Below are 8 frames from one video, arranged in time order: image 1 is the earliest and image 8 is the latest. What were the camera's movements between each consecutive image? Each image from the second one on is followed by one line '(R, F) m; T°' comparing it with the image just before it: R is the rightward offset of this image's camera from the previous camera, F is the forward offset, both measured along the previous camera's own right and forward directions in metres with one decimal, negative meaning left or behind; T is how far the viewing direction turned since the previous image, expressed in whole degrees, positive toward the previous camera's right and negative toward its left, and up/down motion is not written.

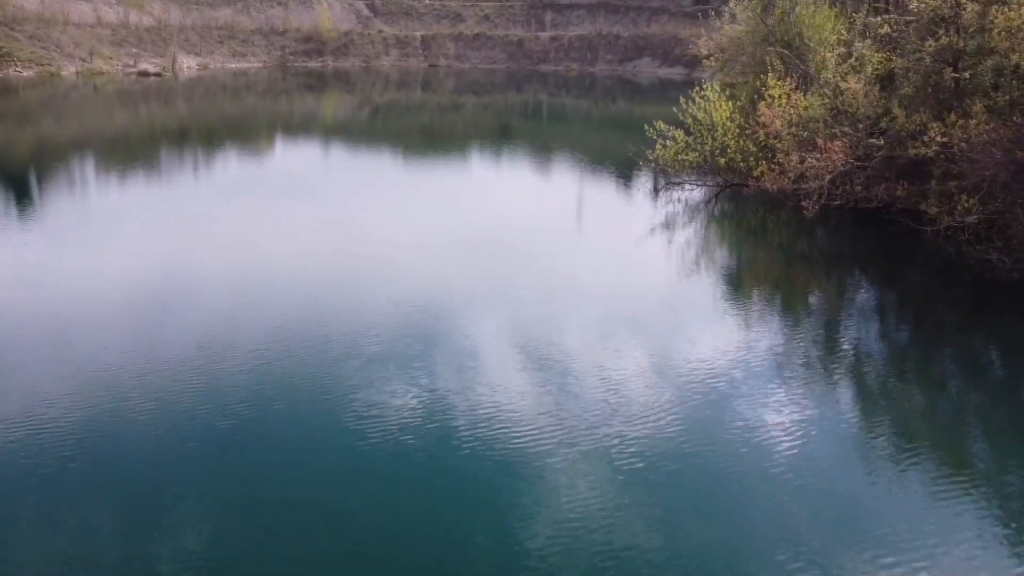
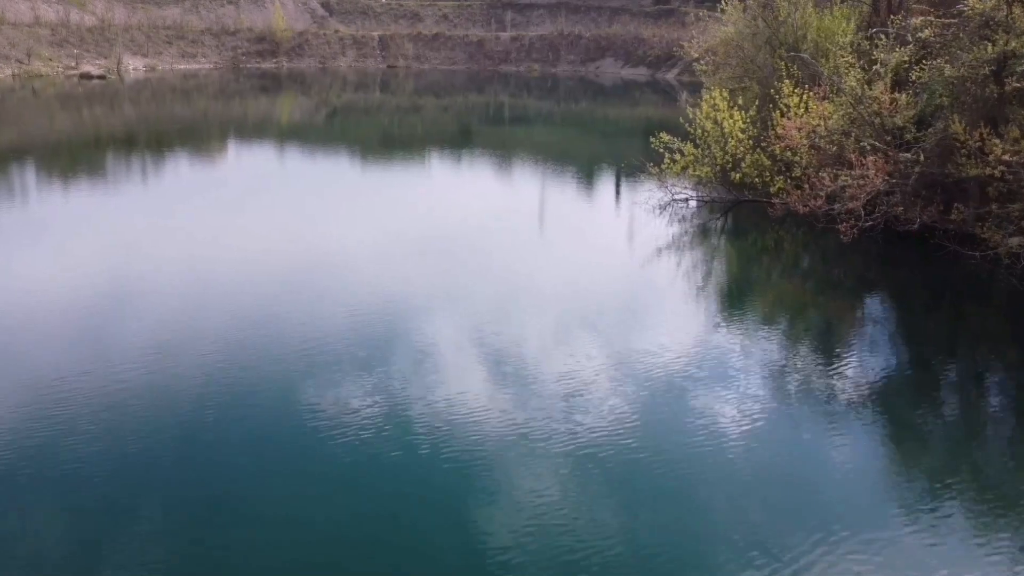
(-0.3, +0.7) m; +3°
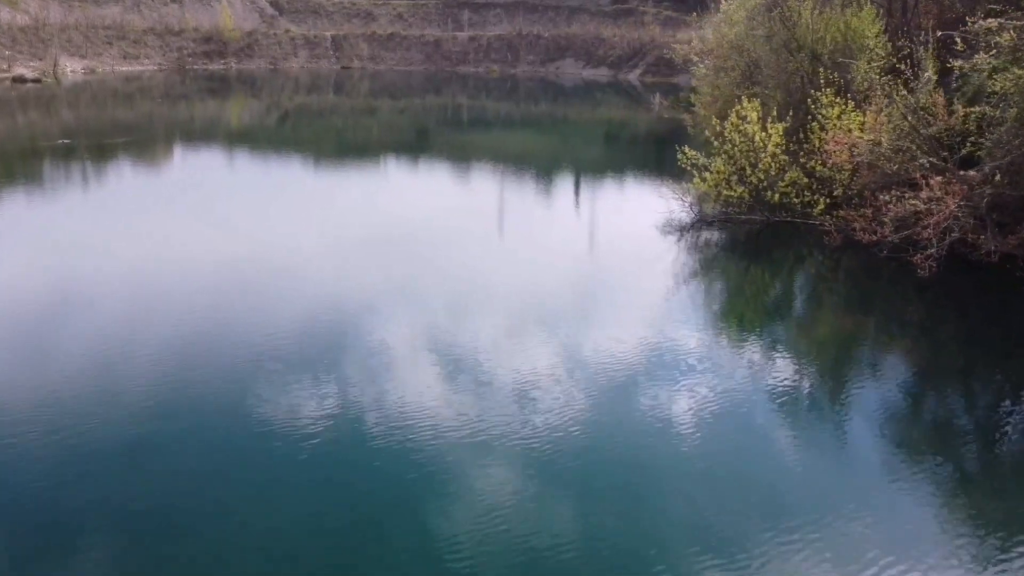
(-0.4, +0.8) m; +3°
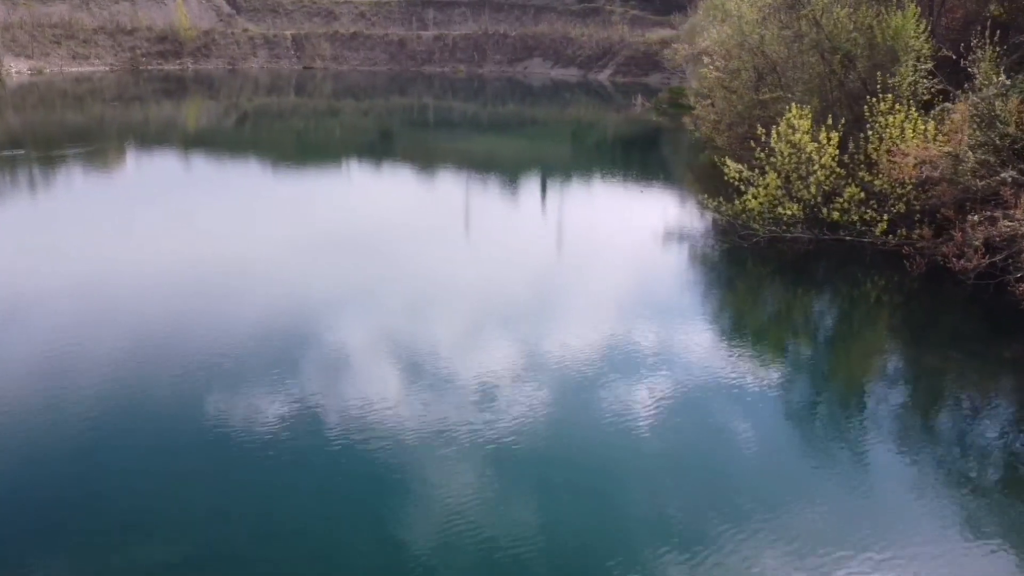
(-0.4, +0.6) m; +3°
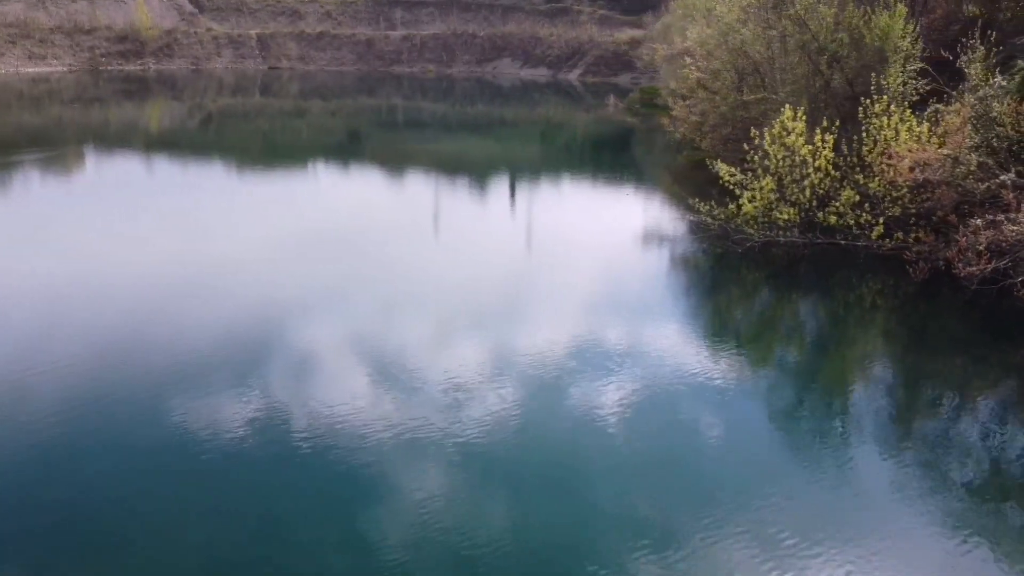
(-0.1, +0.2) m; +2°
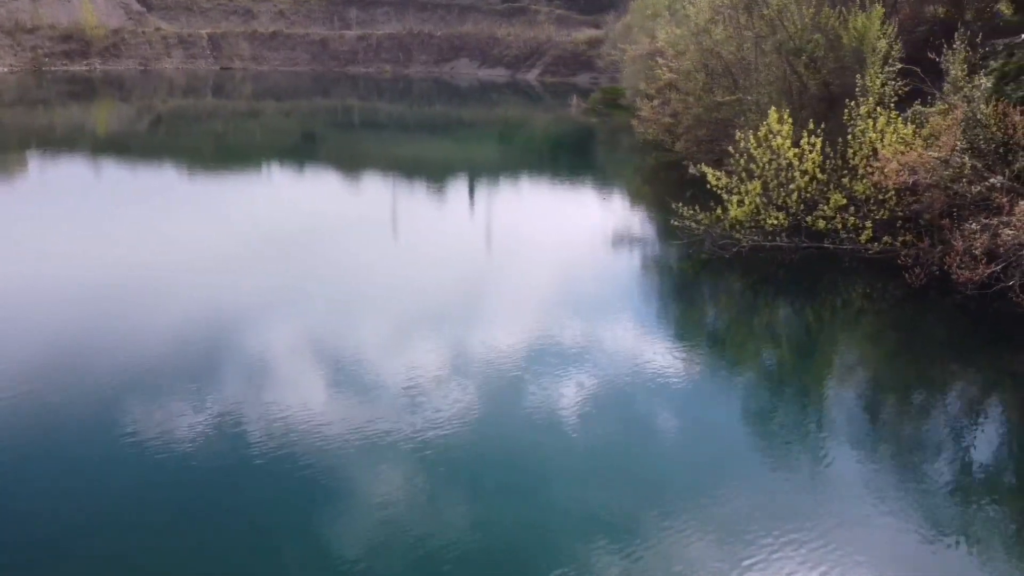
(-0.1, +0.2) m; +3°
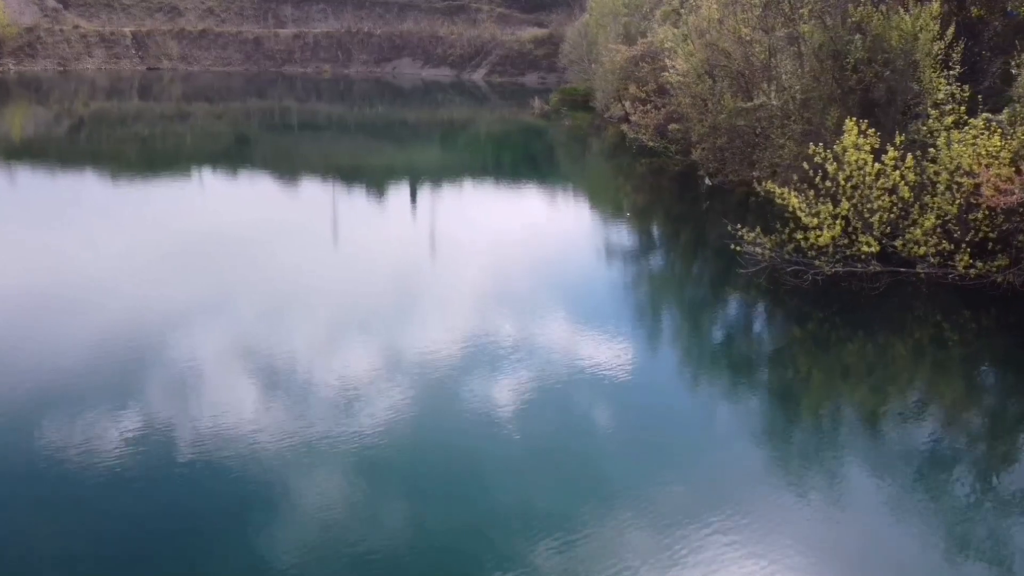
(-0.6, +0.8) m; +5°
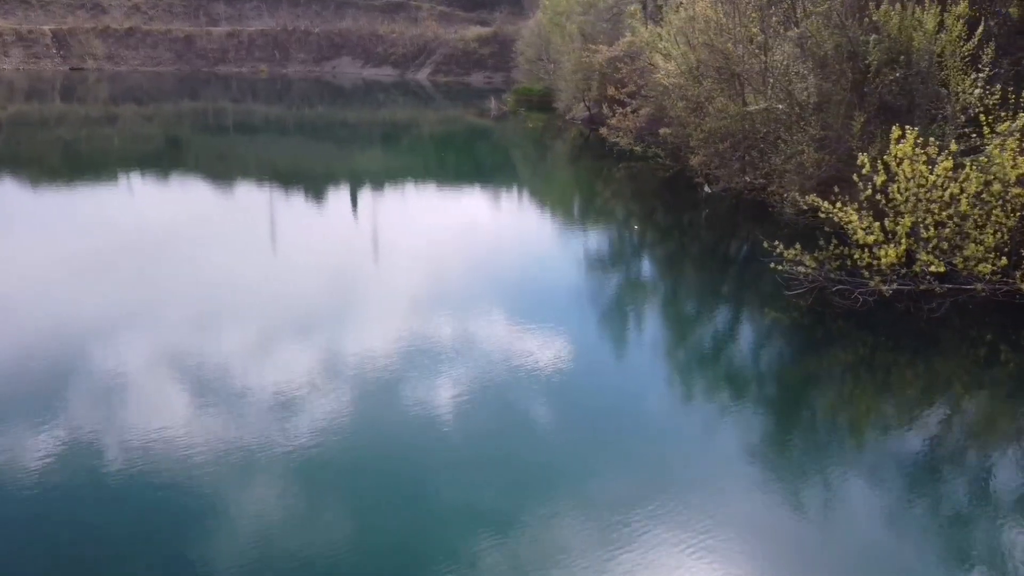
(-0.4, +0.5) m; +4°
